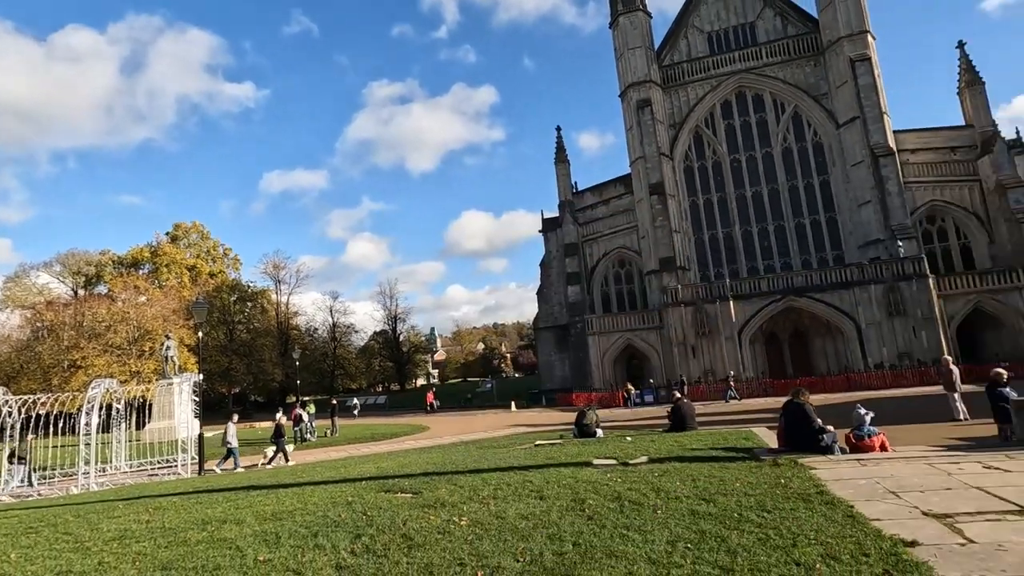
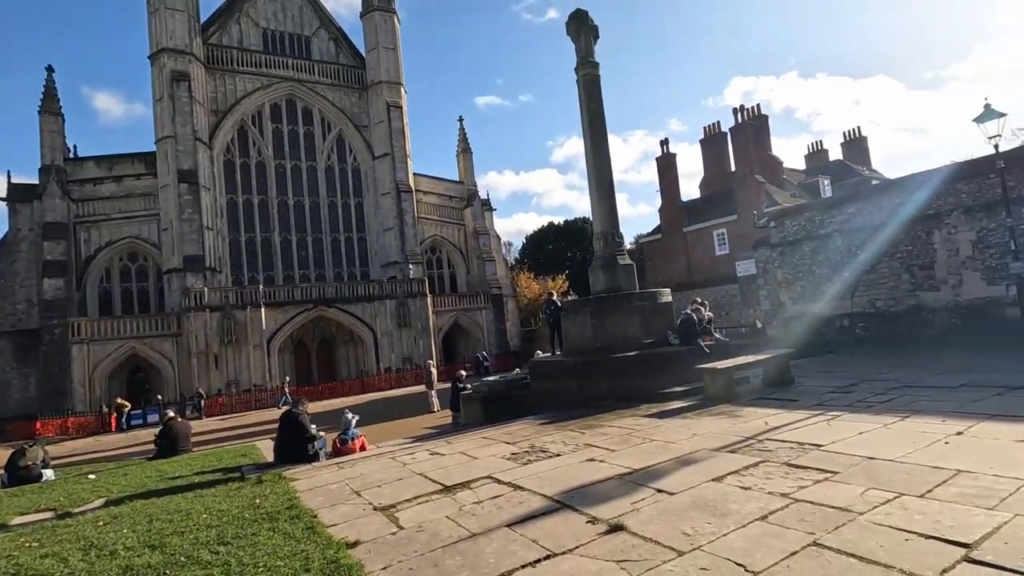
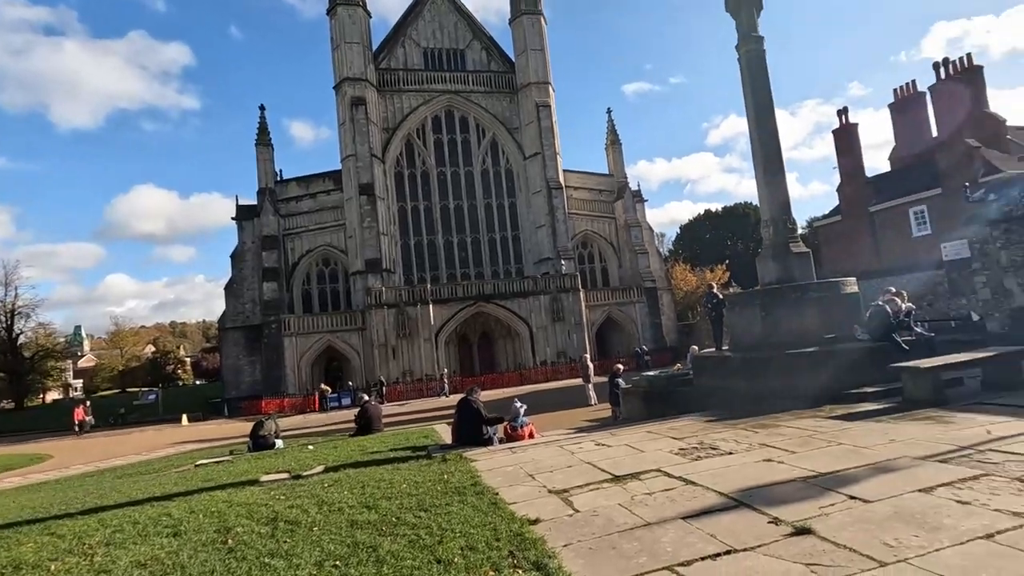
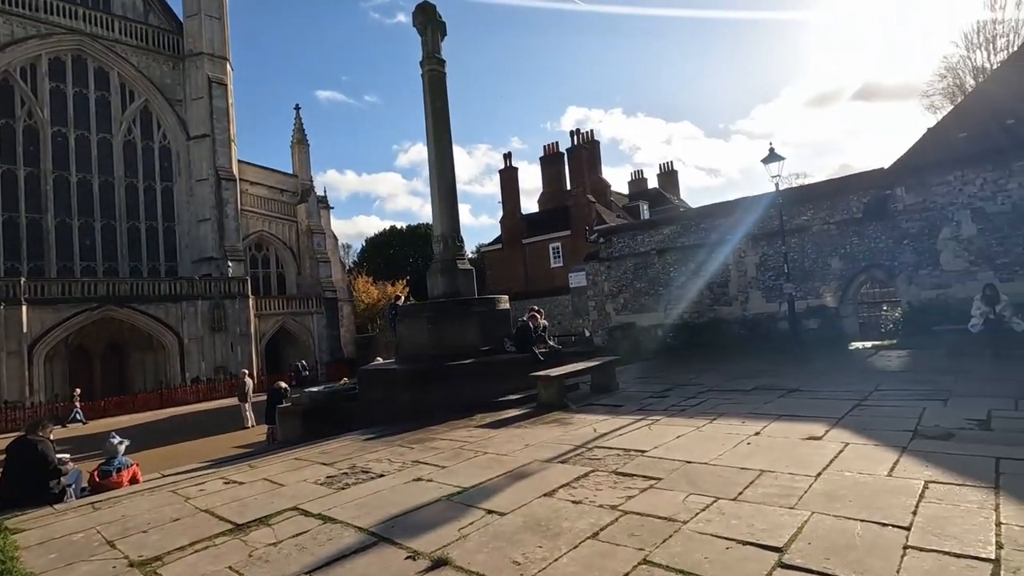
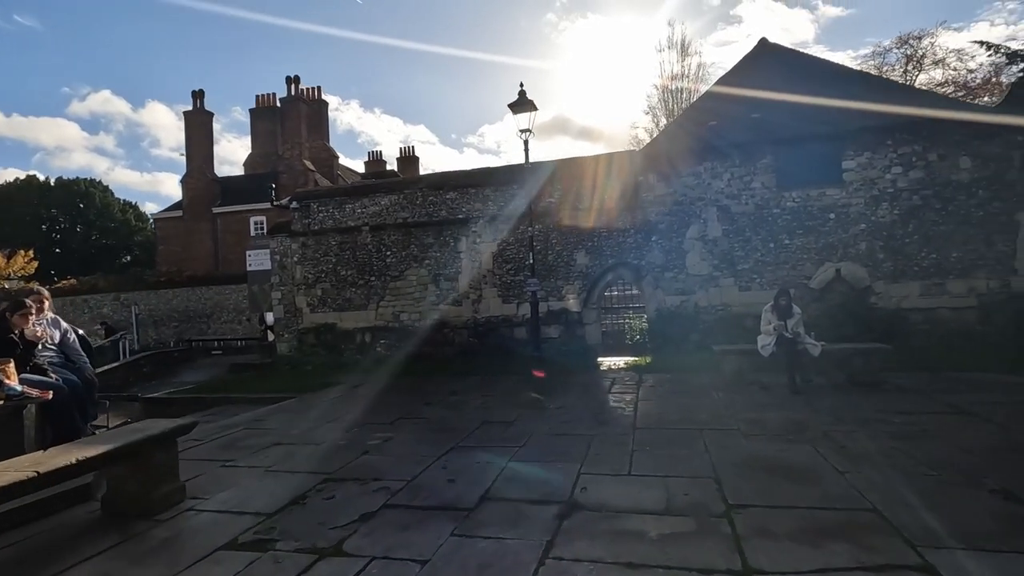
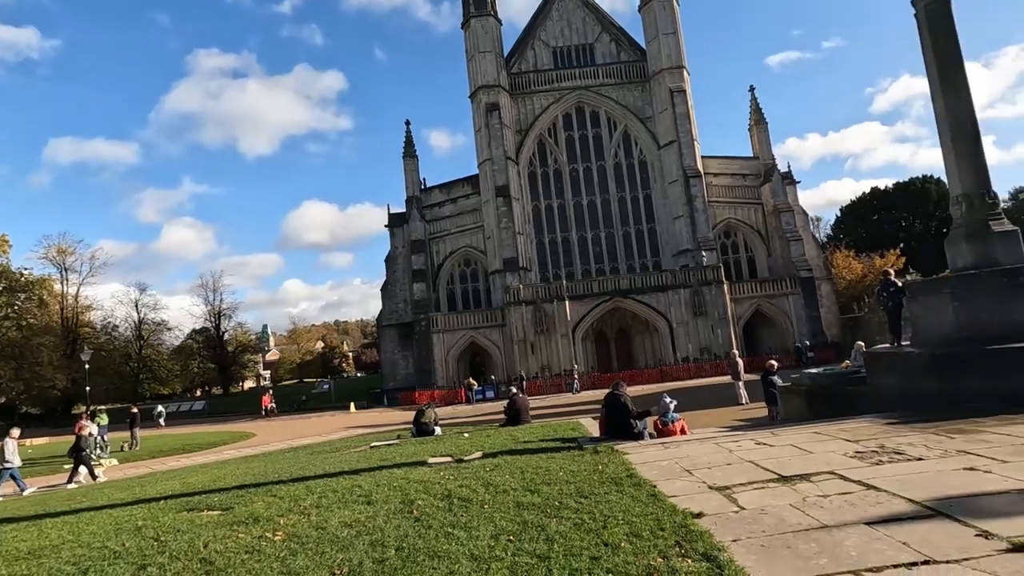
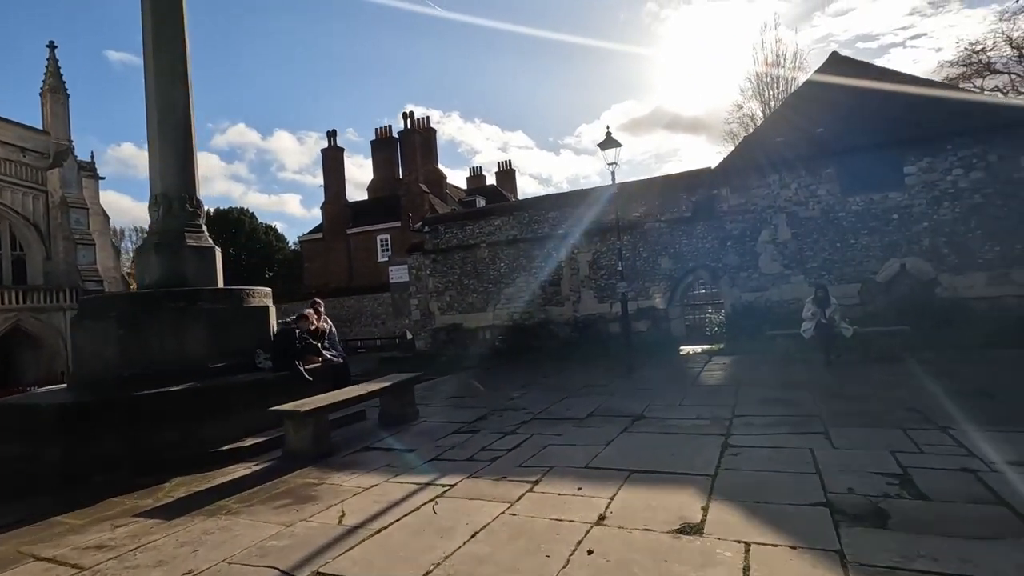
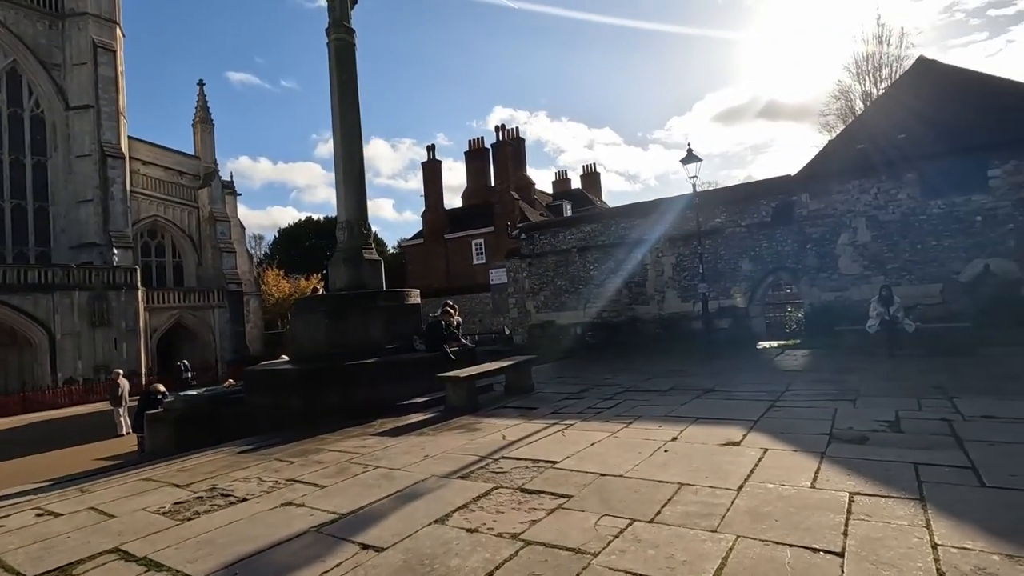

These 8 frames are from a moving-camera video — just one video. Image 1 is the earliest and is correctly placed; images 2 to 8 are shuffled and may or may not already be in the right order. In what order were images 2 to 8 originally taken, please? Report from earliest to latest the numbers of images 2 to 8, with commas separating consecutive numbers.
6, 3, 2, 4, 8, 7, 5
